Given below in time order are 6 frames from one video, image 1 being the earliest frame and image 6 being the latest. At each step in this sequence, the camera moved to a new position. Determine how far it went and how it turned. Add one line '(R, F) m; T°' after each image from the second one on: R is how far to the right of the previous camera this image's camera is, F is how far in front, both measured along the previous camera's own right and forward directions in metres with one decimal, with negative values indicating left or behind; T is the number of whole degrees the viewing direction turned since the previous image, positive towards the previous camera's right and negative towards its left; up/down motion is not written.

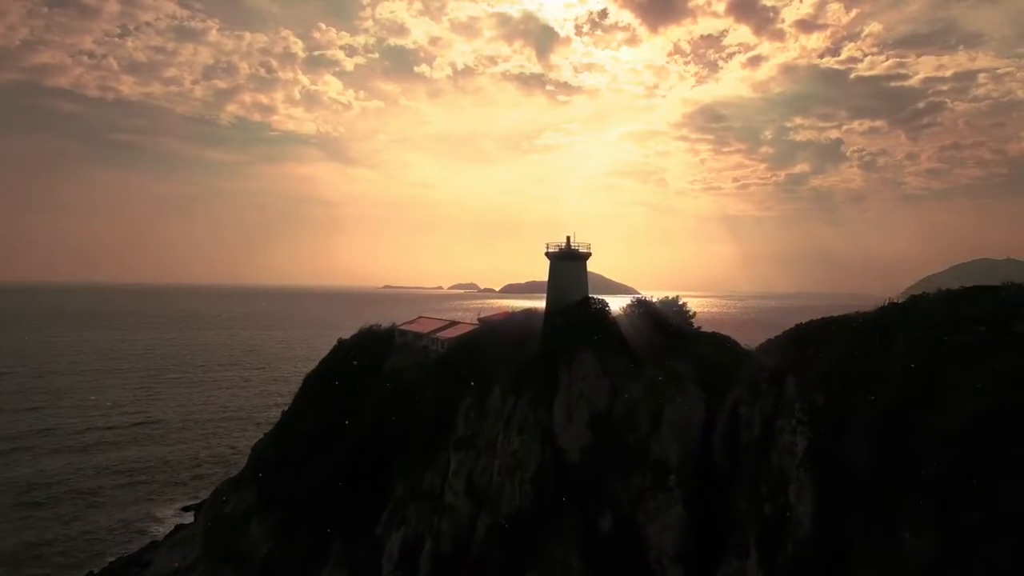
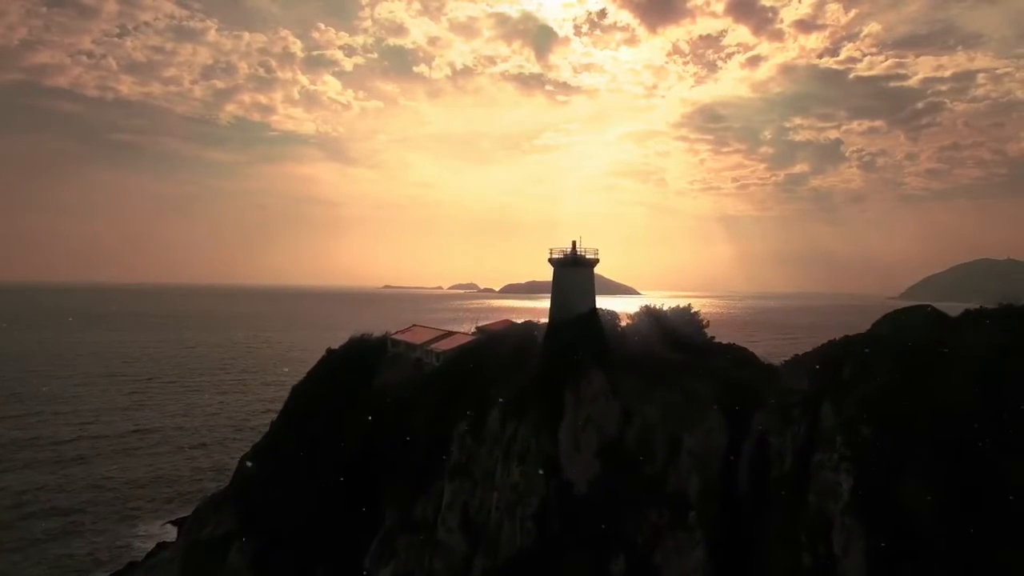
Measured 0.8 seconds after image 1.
(-0.4, +1.1) m; 0°
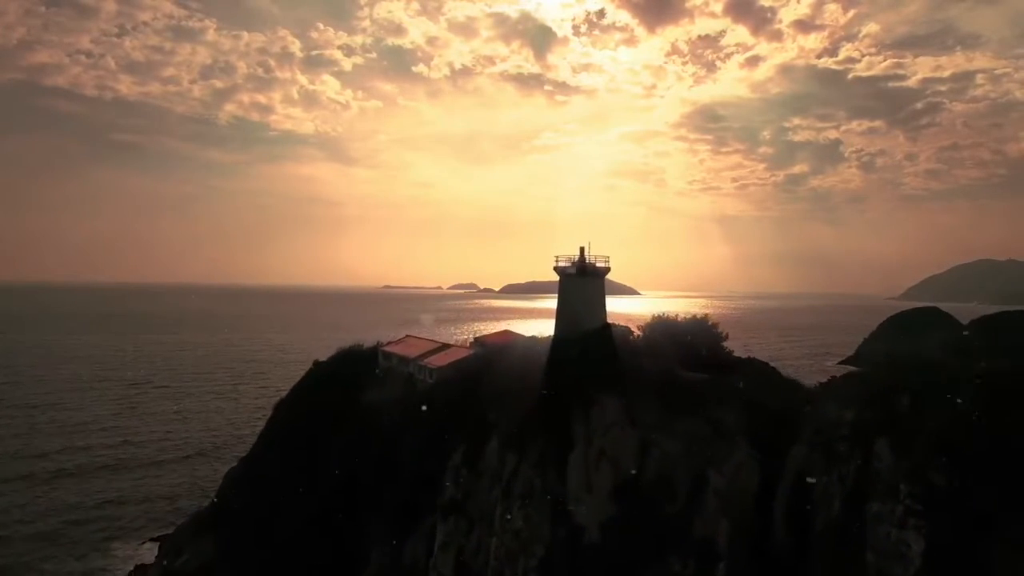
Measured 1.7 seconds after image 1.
(-0.5, +1.6) m; 0°
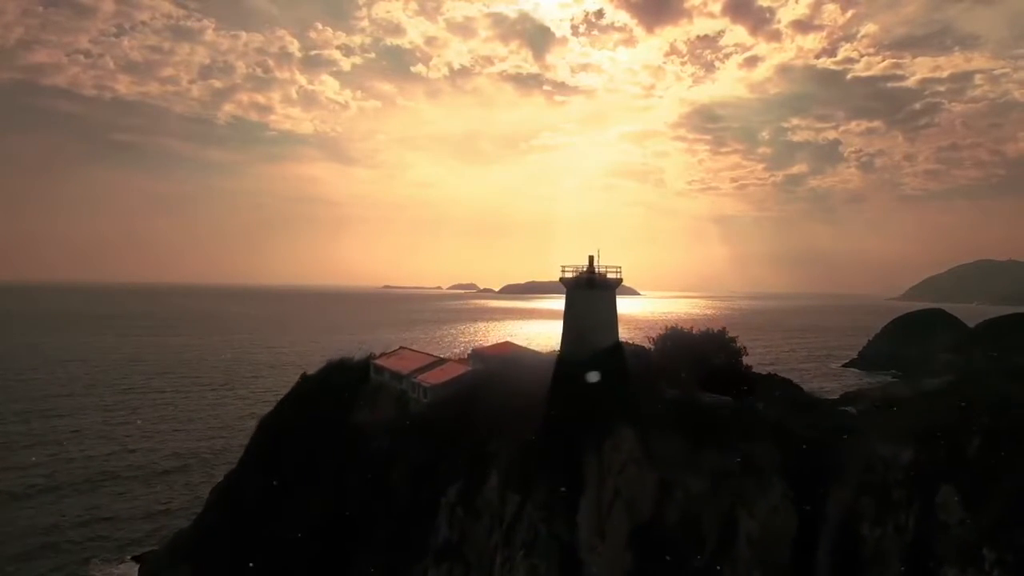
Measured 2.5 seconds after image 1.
(-0.6, +1.1) m; 0°
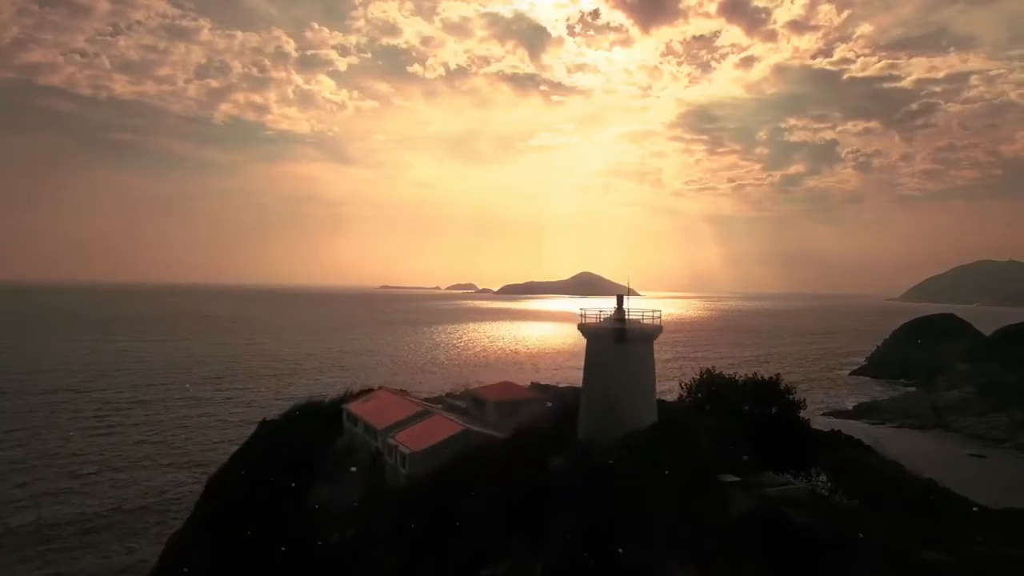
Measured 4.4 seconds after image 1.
(-1.0, +3.3) m; 0°
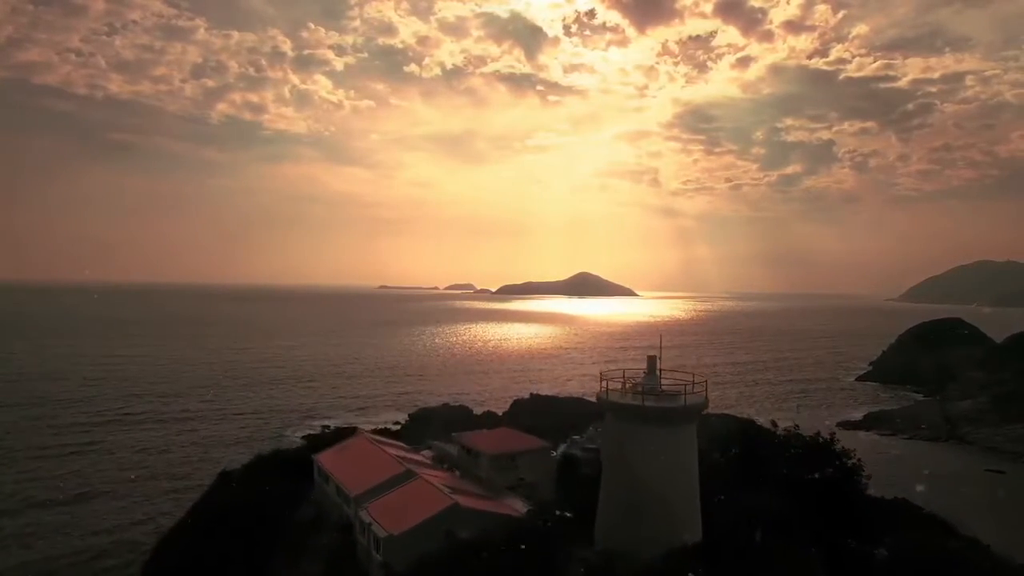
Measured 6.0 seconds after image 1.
(-0.4, +2.7) m; 0°
